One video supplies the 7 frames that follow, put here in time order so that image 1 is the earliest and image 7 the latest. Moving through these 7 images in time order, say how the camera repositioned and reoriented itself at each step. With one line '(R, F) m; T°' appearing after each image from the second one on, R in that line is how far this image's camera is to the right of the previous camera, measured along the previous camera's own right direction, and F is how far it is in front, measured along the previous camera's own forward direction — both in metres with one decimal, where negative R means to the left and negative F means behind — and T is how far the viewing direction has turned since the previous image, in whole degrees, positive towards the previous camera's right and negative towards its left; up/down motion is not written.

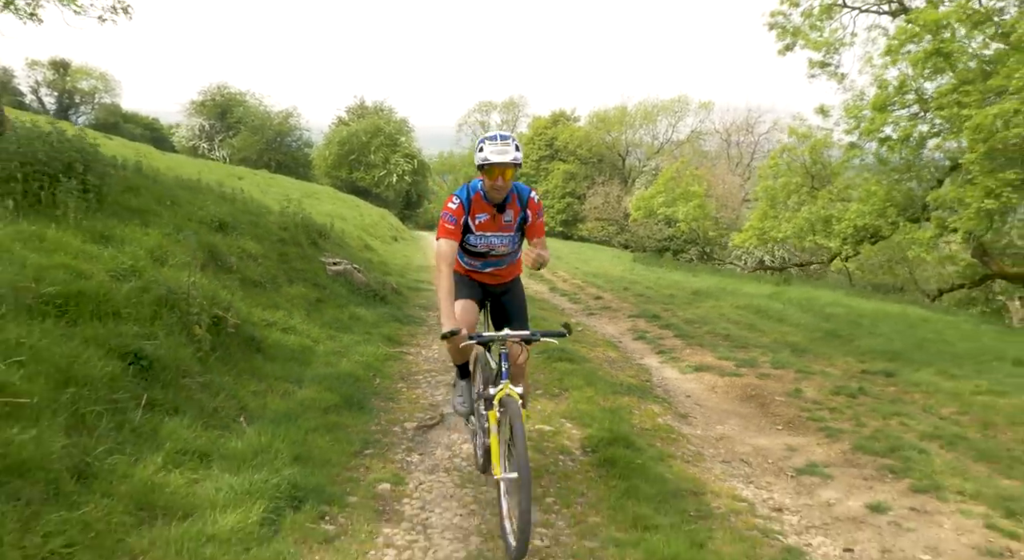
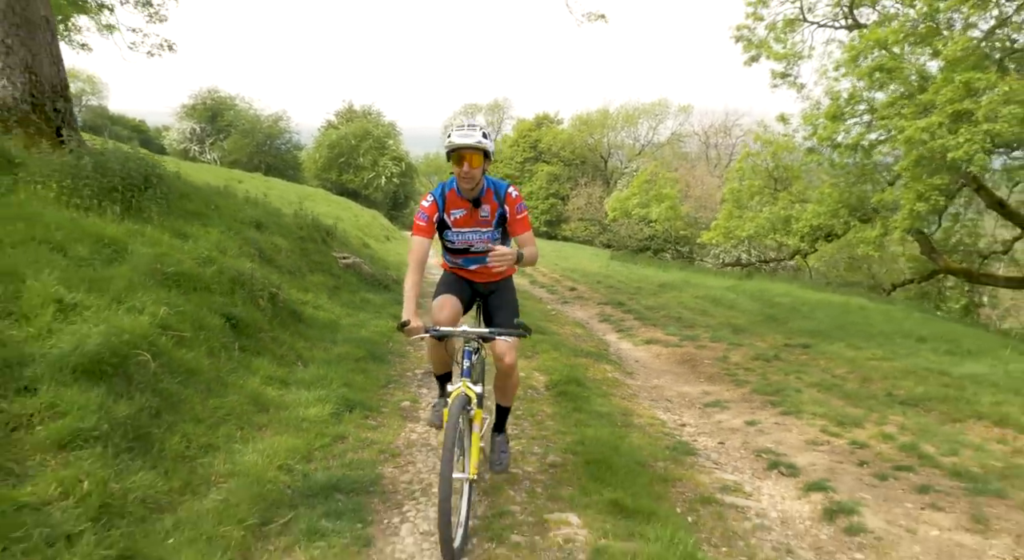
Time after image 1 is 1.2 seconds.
(0.0, -2.1) m; +1°
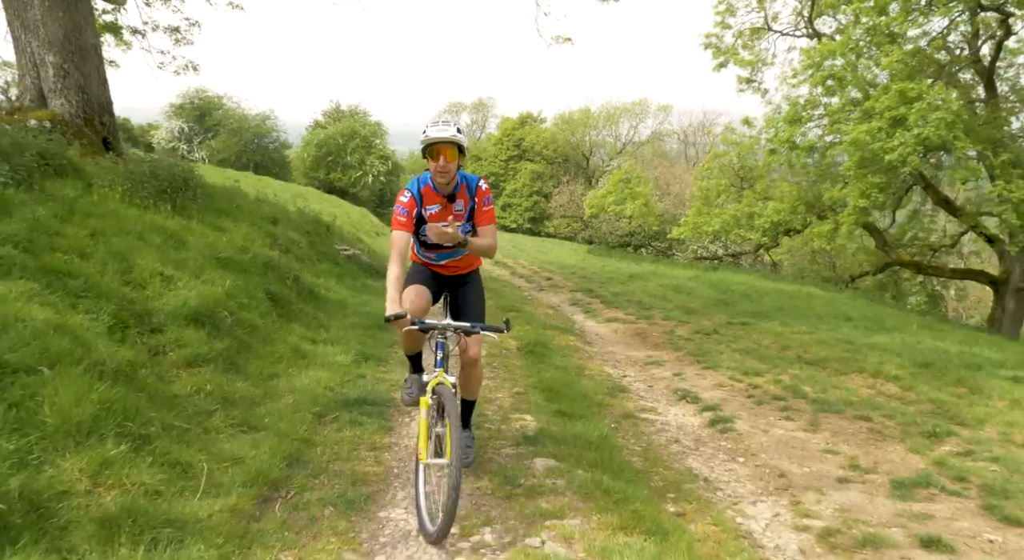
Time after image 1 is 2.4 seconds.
(+0.1, -2.0) m; +1°
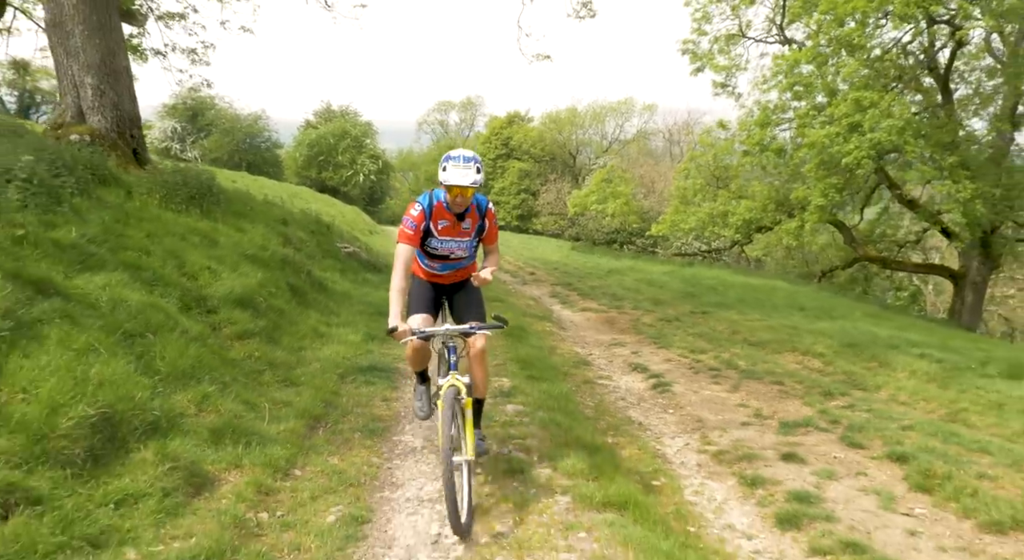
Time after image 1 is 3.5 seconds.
(+0.1, -1.7) m; +1°
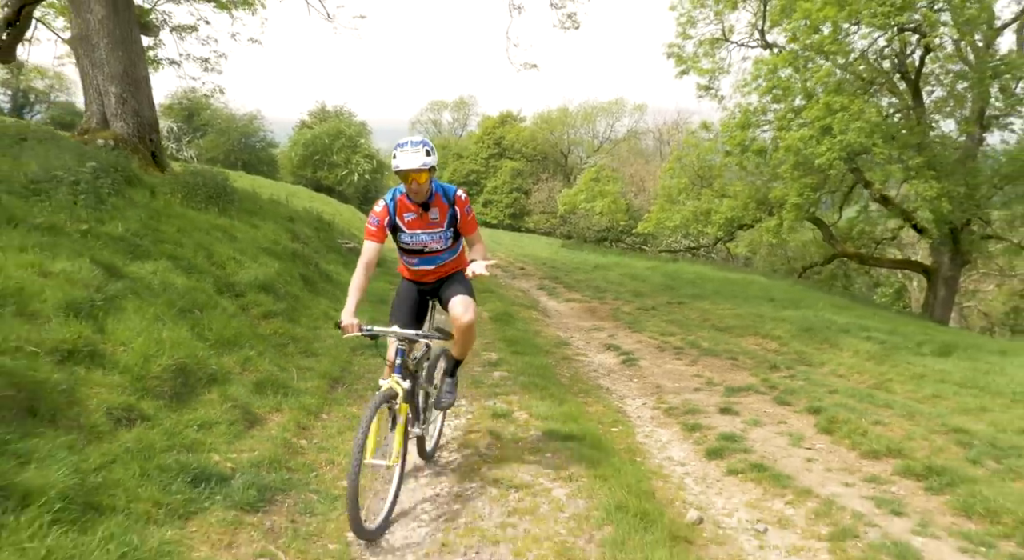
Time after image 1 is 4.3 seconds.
(+0.1, -1.3) m; +1°
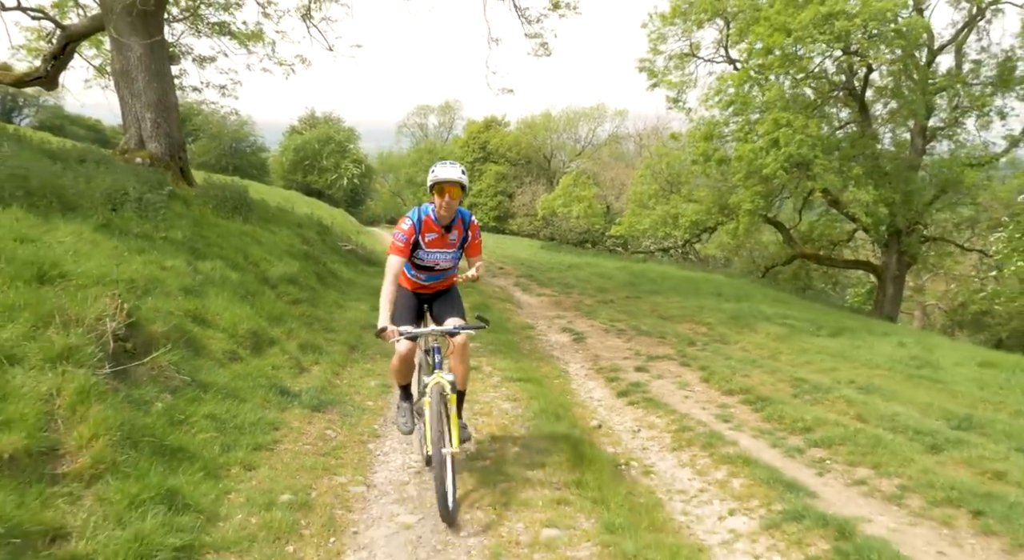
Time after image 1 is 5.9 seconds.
(+0.2, -2.6) m; +1°
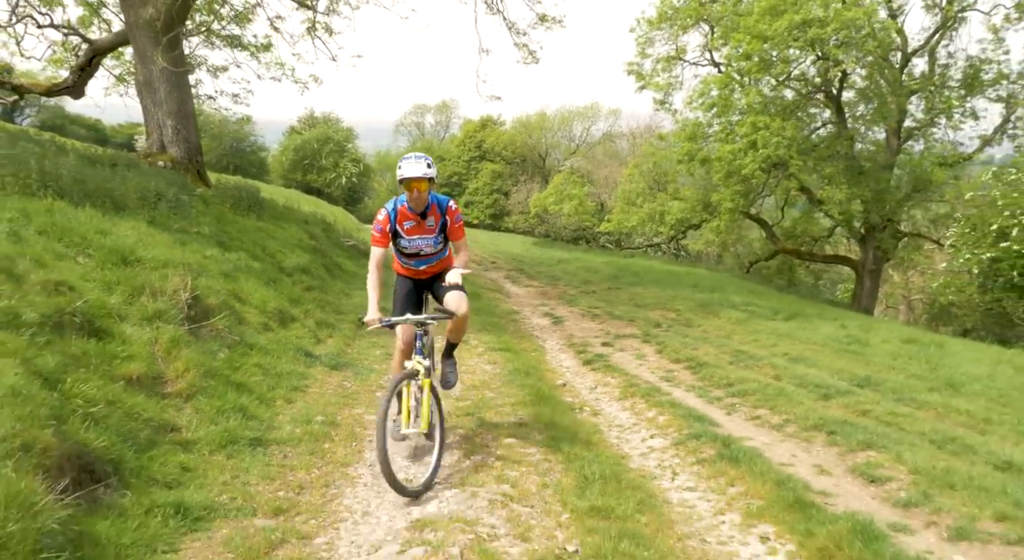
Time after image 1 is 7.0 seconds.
(+0.2, -1.6) m; 0°
